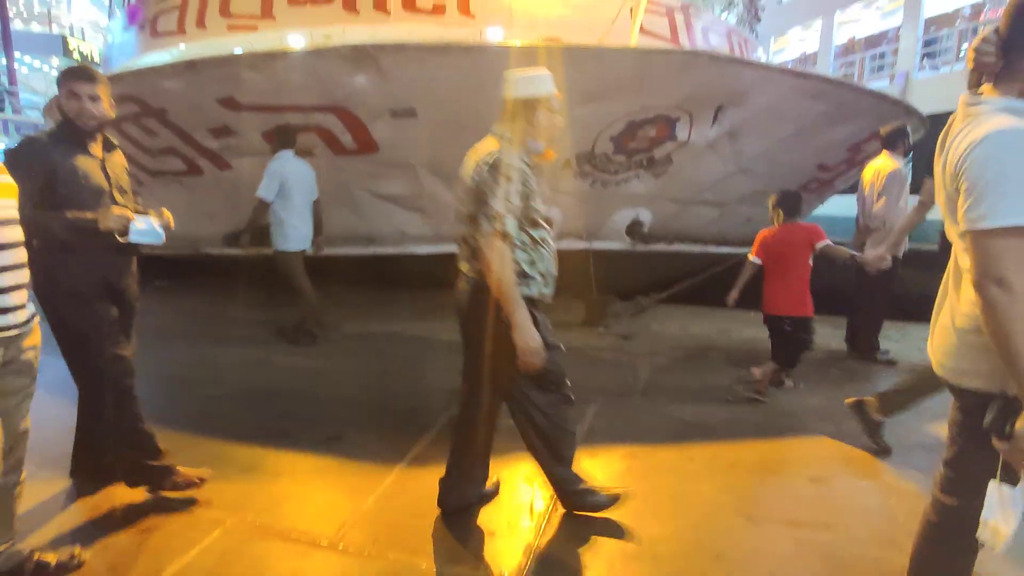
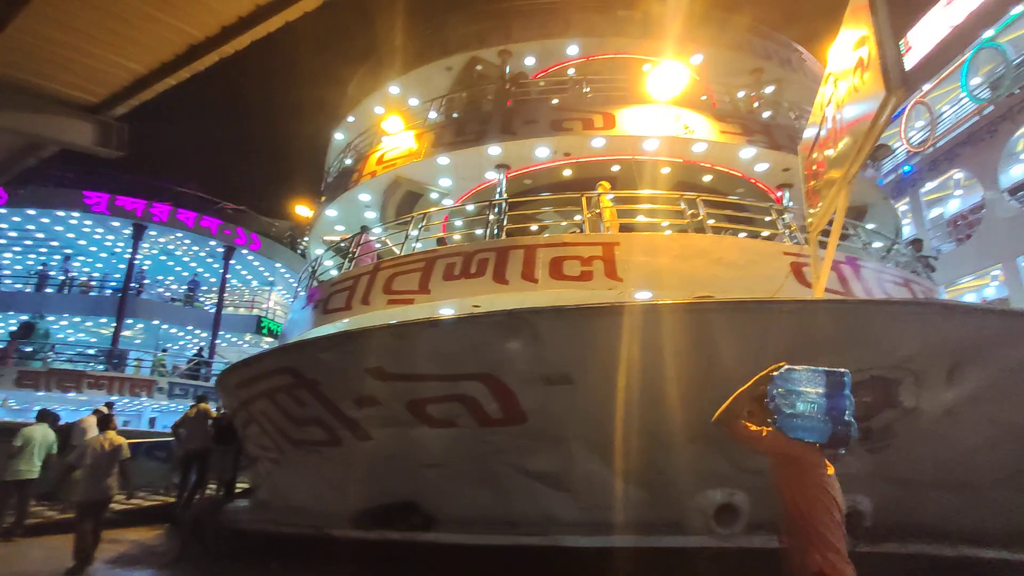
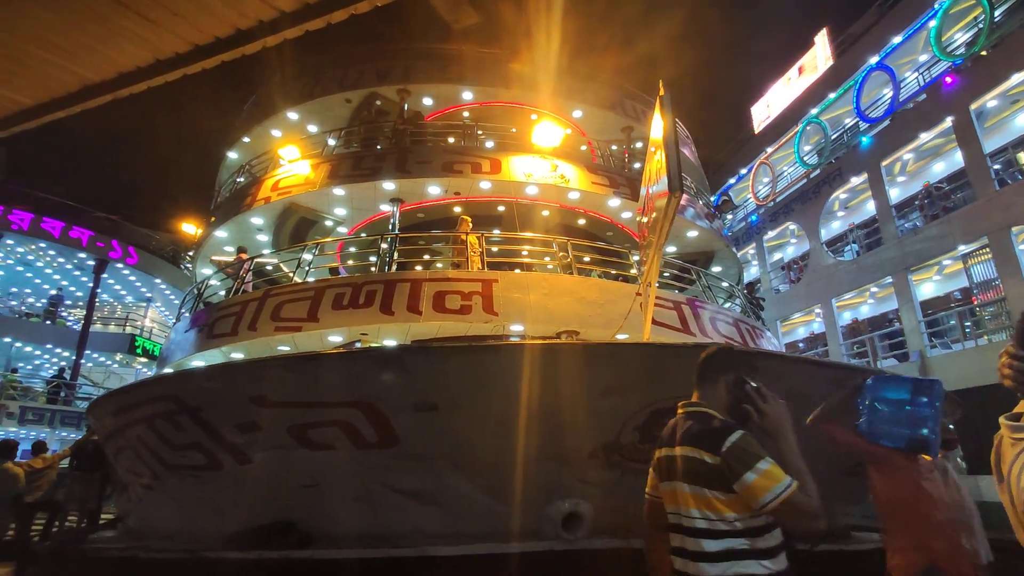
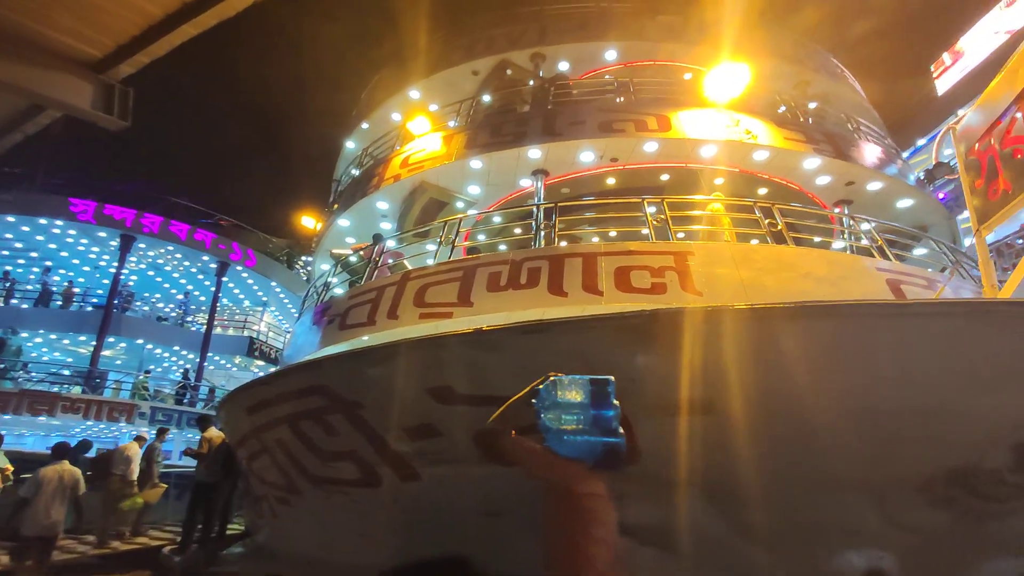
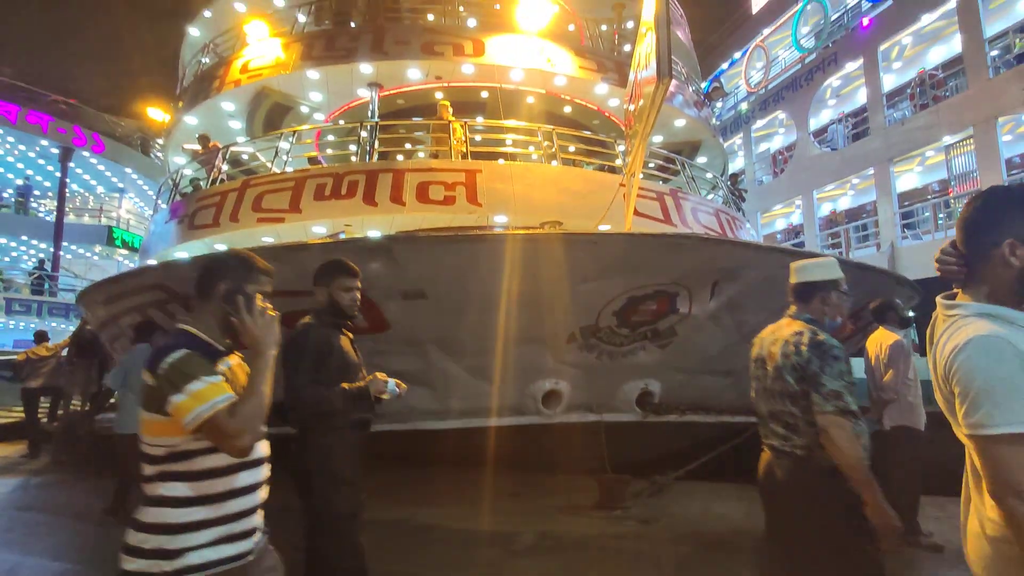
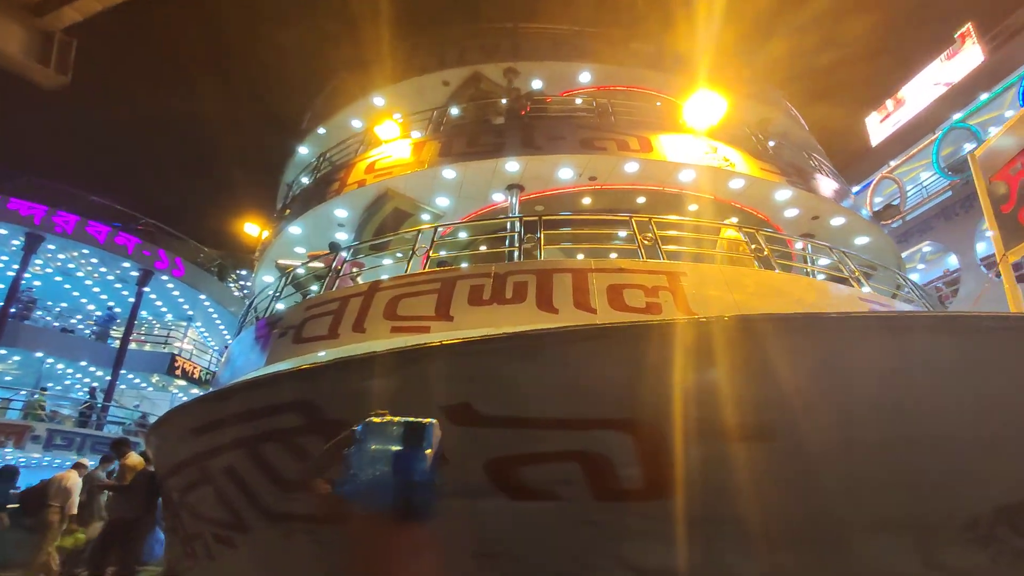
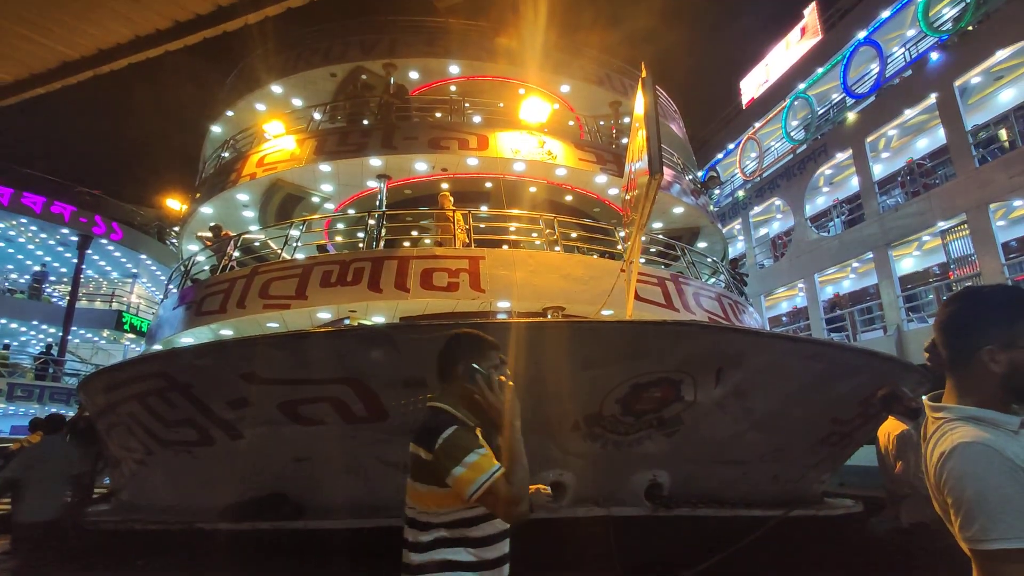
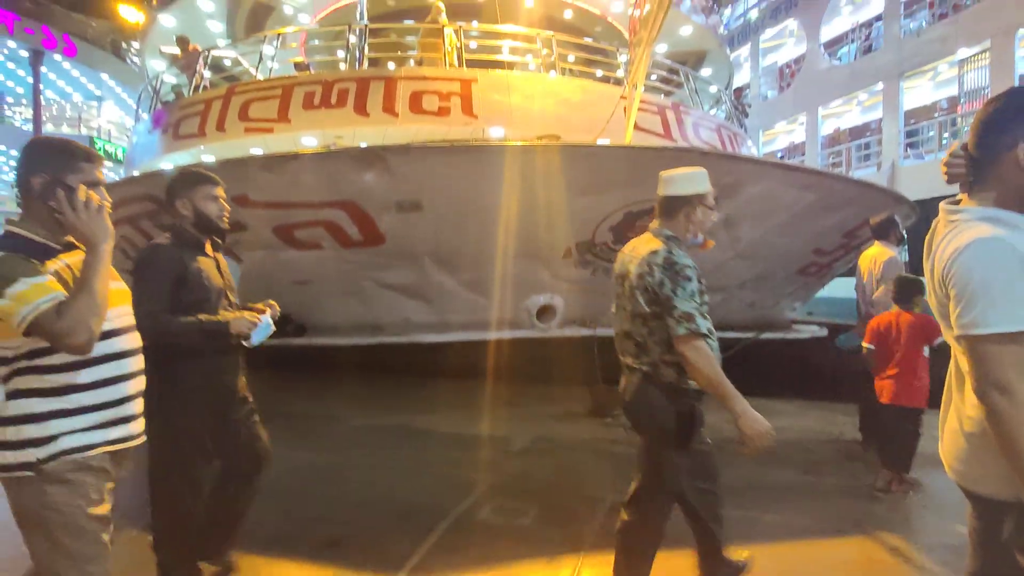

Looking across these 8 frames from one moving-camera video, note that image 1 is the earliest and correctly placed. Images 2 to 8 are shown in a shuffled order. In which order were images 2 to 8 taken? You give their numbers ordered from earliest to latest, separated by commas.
8, 5, 7, 3, 2, 4, 6
